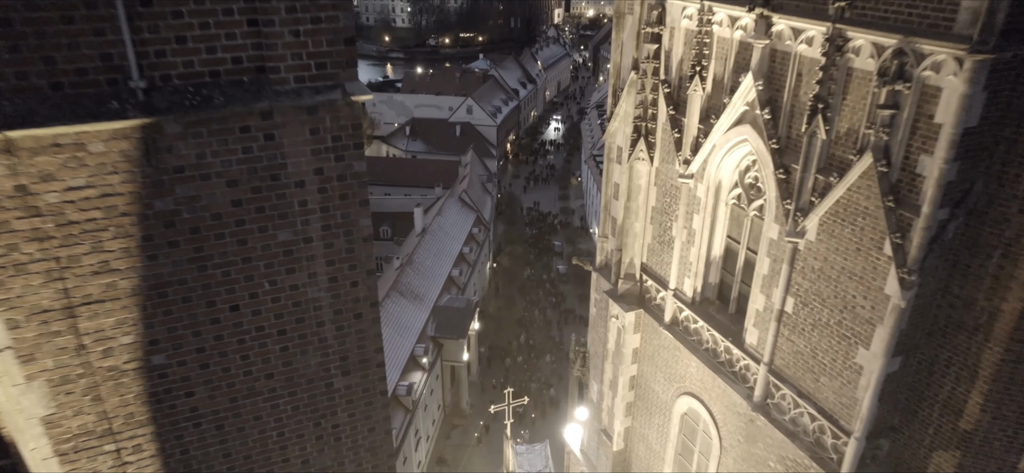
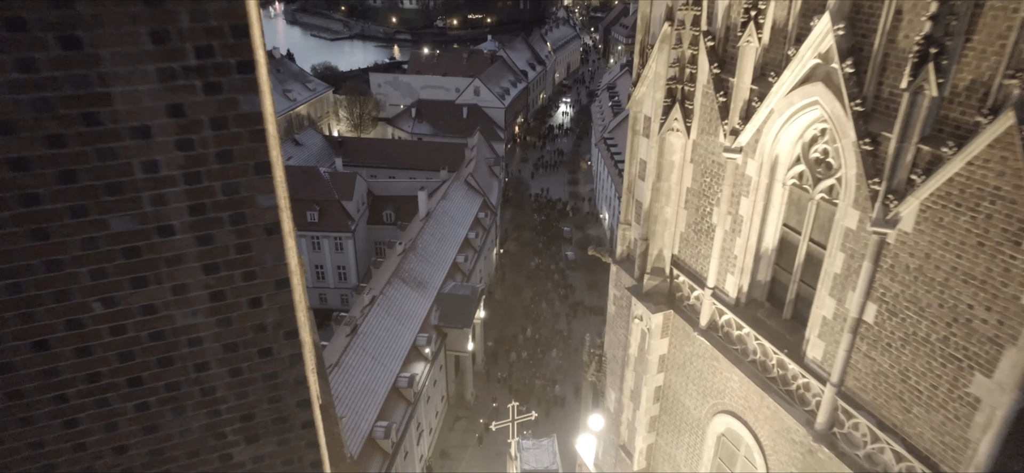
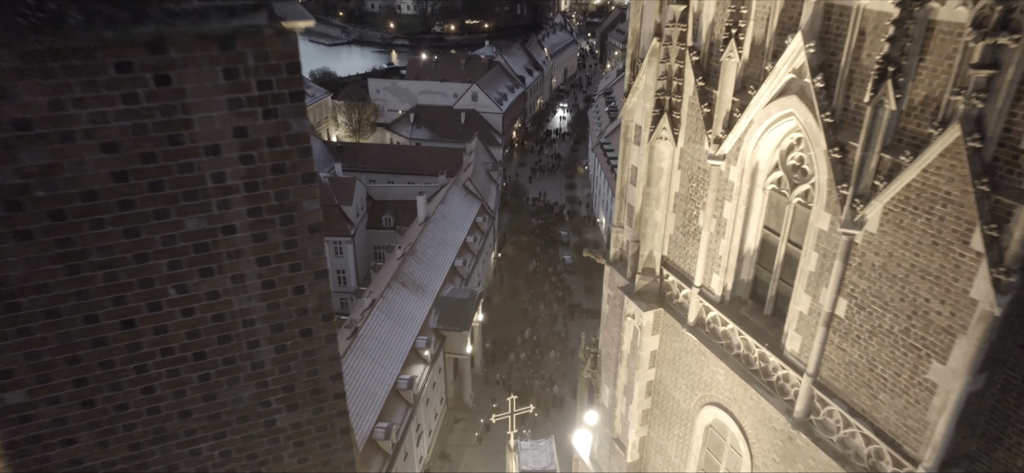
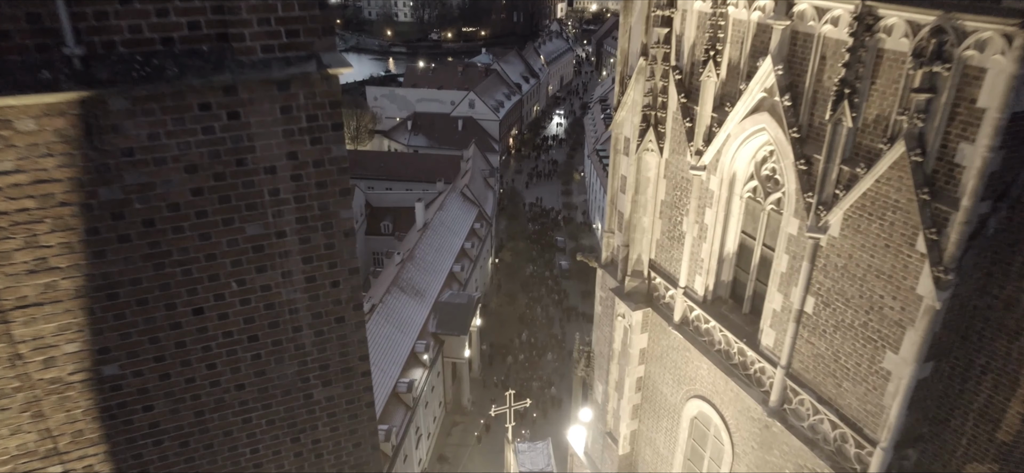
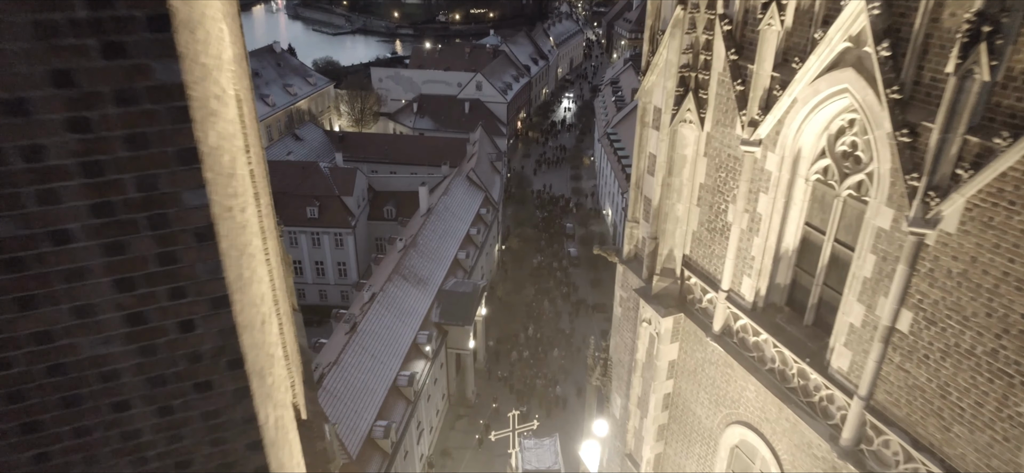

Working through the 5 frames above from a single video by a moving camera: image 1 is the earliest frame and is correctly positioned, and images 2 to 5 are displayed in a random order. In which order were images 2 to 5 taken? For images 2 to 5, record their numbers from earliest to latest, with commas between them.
4, 3, 2, 5
